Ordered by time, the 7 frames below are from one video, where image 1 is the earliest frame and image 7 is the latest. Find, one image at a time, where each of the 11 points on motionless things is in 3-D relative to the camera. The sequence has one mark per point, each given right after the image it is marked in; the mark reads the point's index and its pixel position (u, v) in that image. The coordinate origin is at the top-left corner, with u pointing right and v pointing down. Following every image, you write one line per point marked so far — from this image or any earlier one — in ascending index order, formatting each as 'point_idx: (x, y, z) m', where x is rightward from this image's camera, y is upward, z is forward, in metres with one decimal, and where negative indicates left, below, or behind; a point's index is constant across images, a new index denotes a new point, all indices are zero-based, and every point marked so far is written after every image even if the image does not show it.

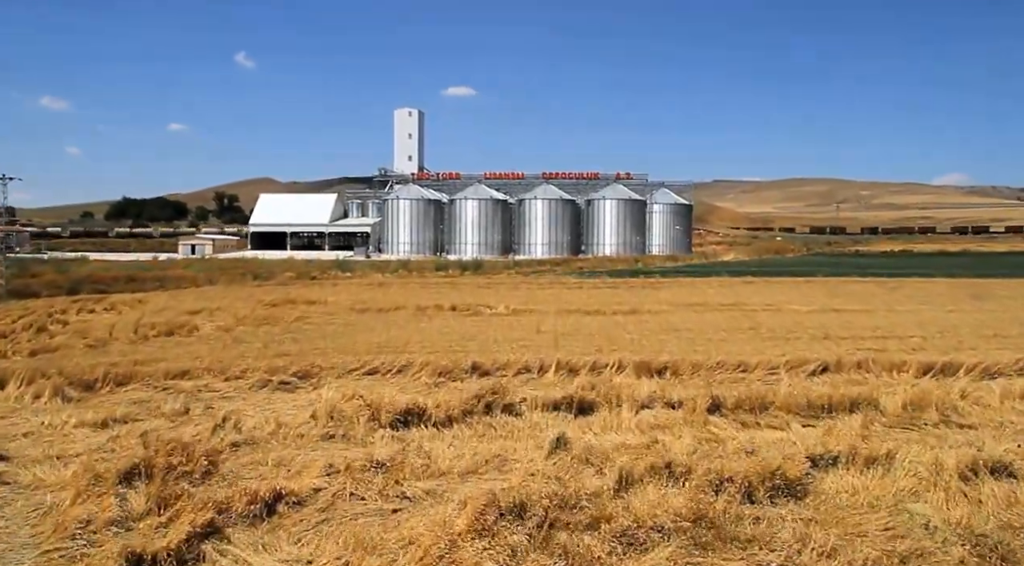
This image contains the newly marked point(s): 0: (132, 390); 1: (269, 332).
0: (-4.8, -1.4, +12.3) m
1: (-4.9, -1.0, +19.5) m
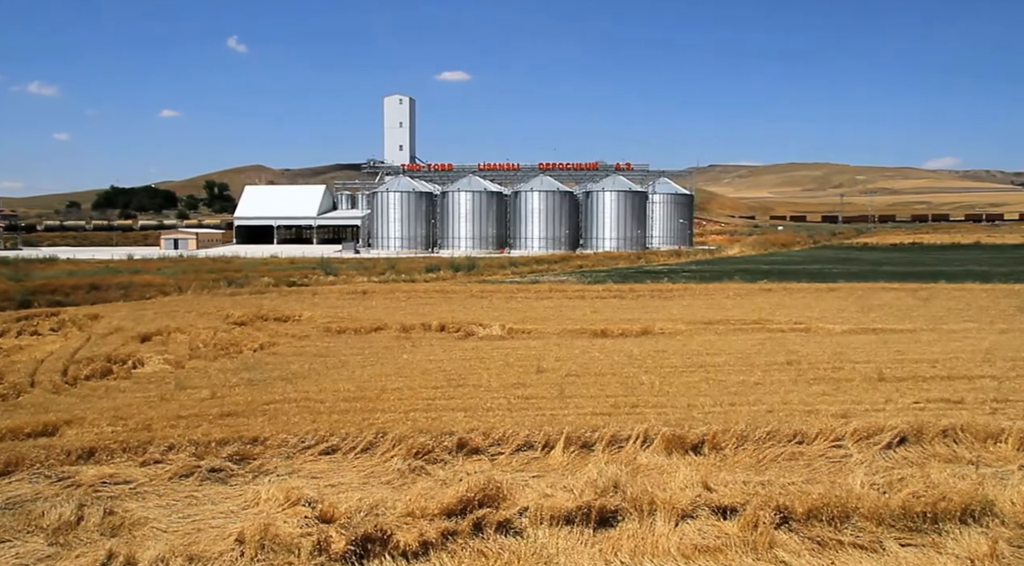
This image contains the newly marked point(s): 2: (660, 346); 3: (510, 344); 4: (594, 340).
0: (-4.8, -2.0, +9.5) m
1: (-5.0, -1.5, +16.7) m
2: (+2.8, -1.2, +18.2) m
3: (0.0, -1.2, +19.1) m
4: (+1.7, -1.2, +19.9) m
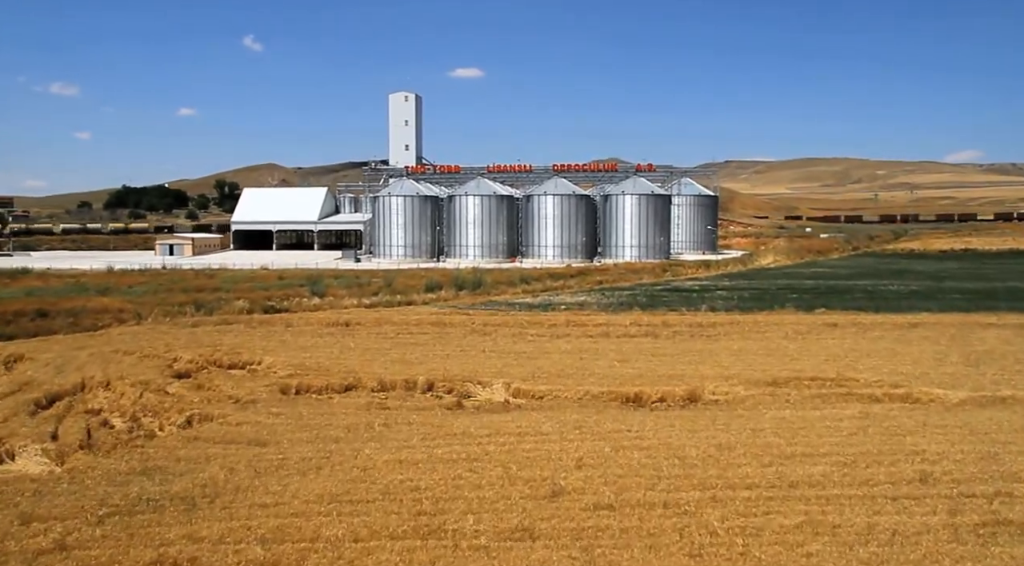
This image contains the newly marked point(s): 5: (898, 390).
0: (-4.9, -2.9, +4.6) m
1: (-4.9, -2.4, +11.9) m
2: (+2.8, -2.1, +13.3) m
3: (0.0, -2.1, +14.1) m
4: (+1.8, -2.0, +14.9) m
5: (+6.5, -1.8, +16.2) m
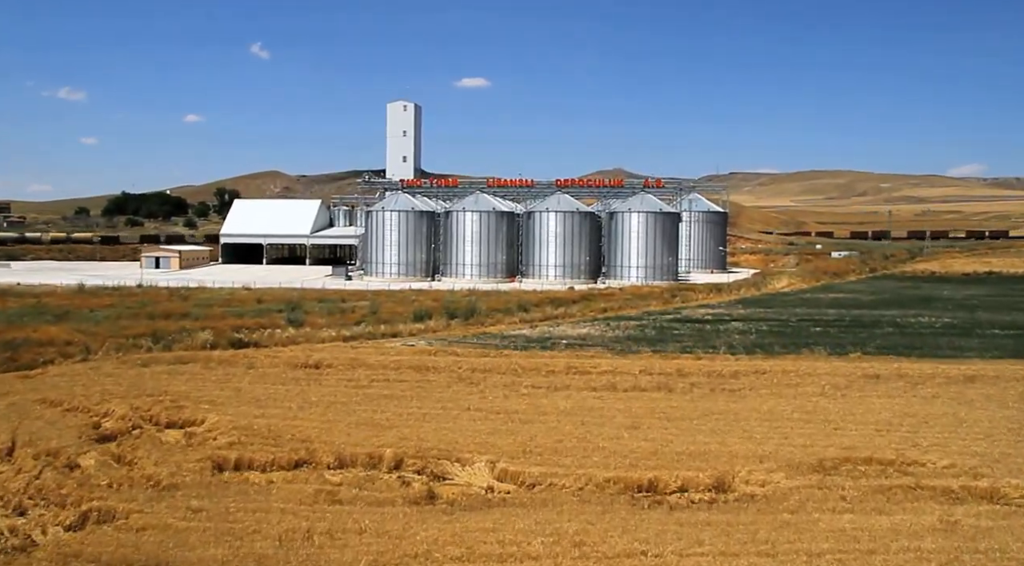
0: (-5.2, -3.5, +1.4) m
1: (-5.2, -3.1, +8.6) m
2: (+2.6, -2.9, +10.0) m
3: (-0.2, -2.9, +10.9) m
4: (+1.6, -2.8, +11.7) m
5: (+6.3, -2.6, +12.9) m
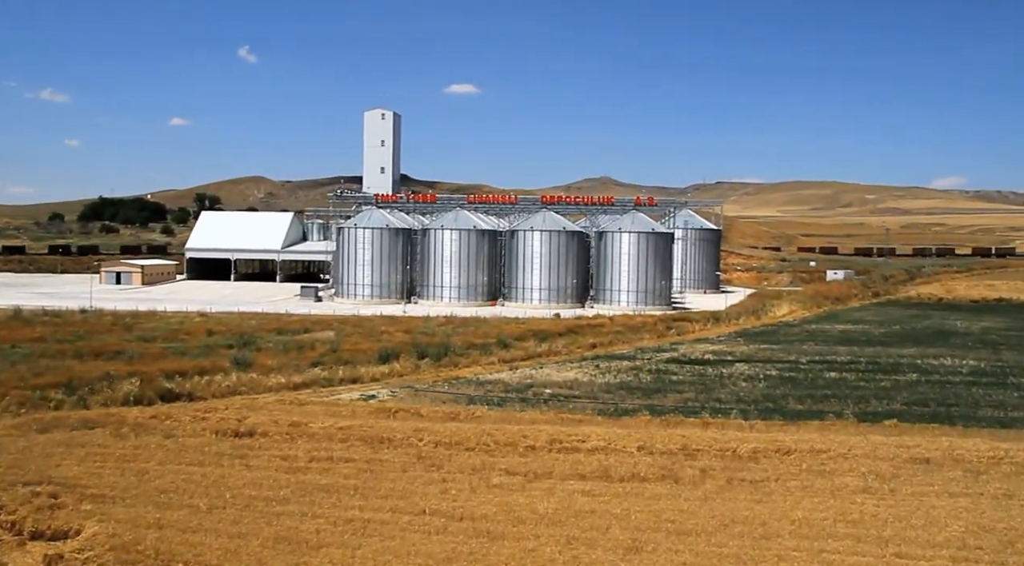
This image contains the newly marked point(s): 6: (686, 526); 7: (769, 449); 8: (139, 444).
0: (-5.4, -4.4, -2.6) m
1: (-5.5, -4.0, +4.7) m
2: (+2.2, -3.9, +6.2) m
3: (-0.6, -3.8, +7.0) m
4: (+1.2, -3.8, +7.8) m
5: (+5.8, -3.7, +9.2) m
6: (+2.4, -3.4, +13.7) m
7: (+4.7, -3.0, +17.7) m
8: (-7.2, -3.1, +18.8) m
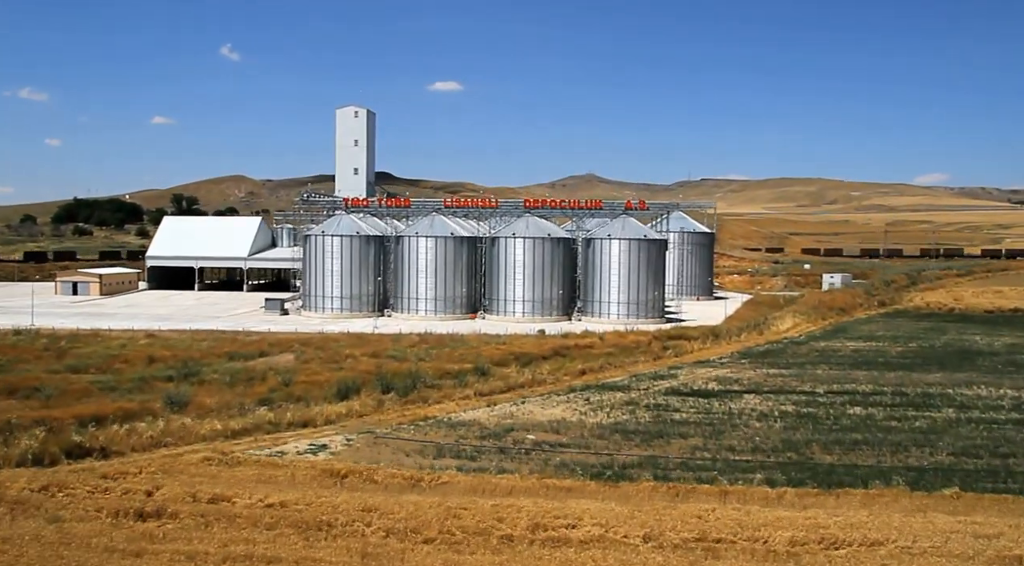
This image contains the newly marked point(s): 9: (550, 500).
0: (-5.5, -5.1, -6.5) m
1: (-5.7, -4.8, +0.7) m
2: (+2.0, -4.6, +2.3) m
3: (-0.8, -4.5, +3.1) m
4: (+0.9, -4.5, +3.9) m
5: (+5.6, -4.3, +5.4) m
6: (+2.1, -4.1, +9.9) m
7: (+4.3, -3.7, +13.9) m
8: (-7.6, -3.8, +14.8) m
9: (+0.6, -3.6, +16.3) m
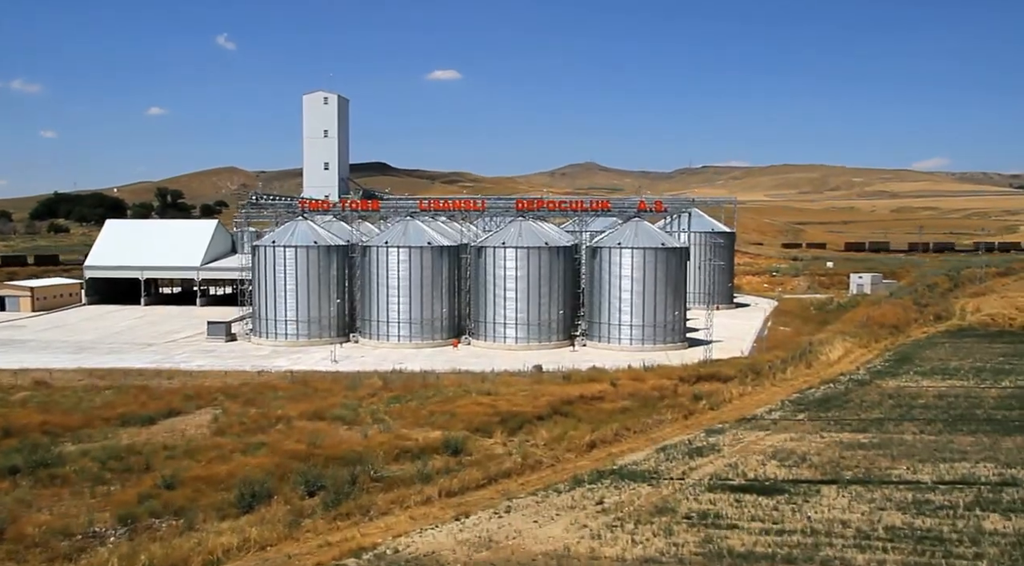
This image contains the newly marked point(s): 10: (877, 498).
0: (-5.9, -6.6, -14.8) m
1: (-6.1, -6.2, -7.5) m
2: (+1.6, -5.9, -5.9) m
3: (-1.2, -5.9, -5.1) m
4: (+0.5, -5.8, -4.3) m
5: (+5.2, -5.6, -2.9) m
6: (+1.7, -5.3, +1.7) m
7: (+3.9, -4.8, +5.6) m
8: (-8.0, -5.1, +6.6) m
9: (+0.2, -4.8, +8.0) m
10: (+7.2, -4.2, +19.2) m
